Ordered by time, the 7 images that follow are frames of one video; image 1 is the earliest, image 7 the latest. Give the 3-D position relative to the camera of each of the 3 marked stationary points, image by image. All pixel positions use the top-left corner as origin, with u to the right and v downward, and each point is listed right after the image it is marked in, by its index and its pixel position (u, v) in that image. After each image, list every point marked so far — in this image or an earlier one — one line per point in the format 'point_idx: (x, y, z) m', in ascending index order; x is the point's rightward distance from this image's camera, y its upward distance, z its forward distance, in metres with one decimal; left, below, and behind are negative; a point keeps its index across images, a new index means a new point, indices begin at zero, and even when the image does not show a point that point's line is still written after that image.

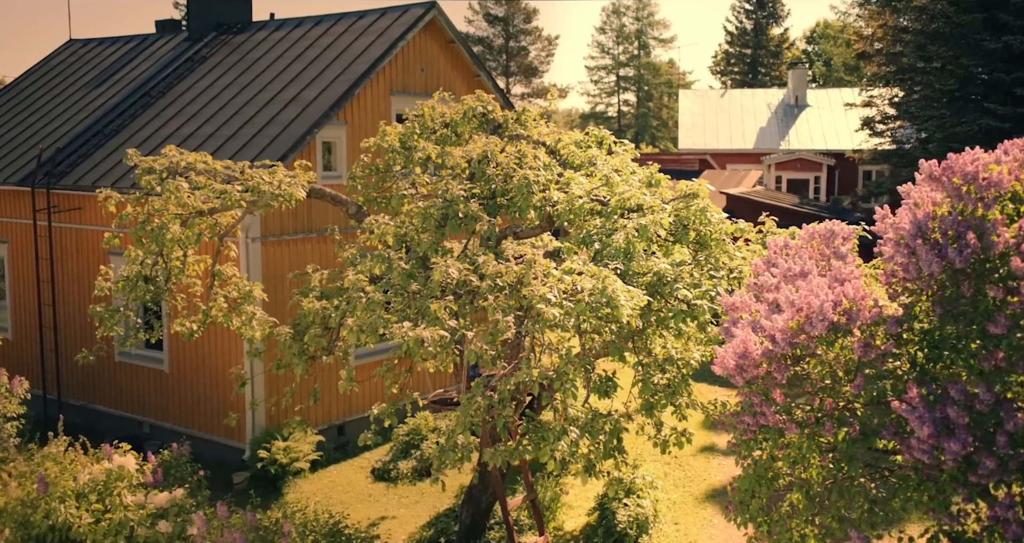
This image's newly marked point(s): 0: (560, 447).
0: (+0.4, -1.3, +7.0) m
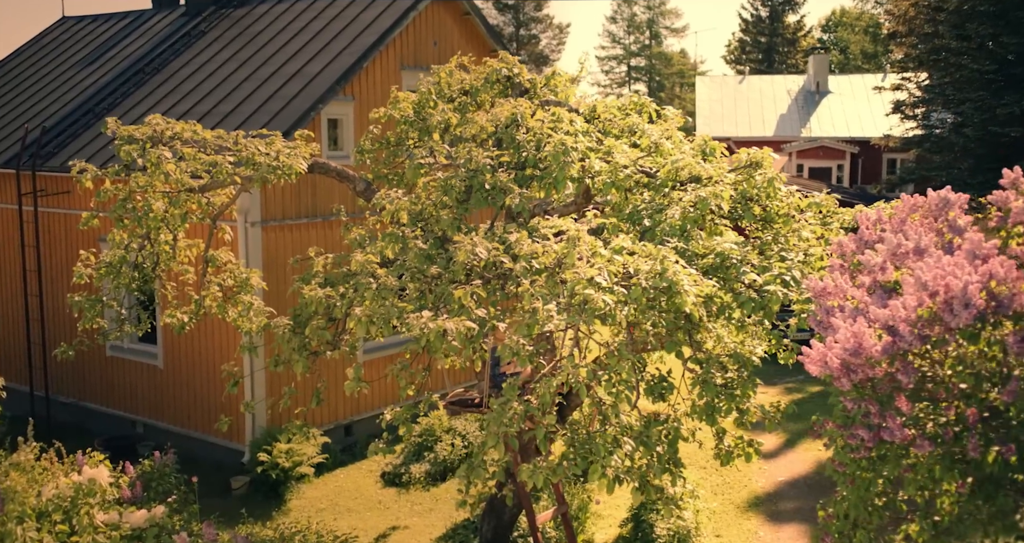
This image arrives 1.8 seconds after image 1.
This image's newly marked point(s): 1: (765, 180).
0: (+0.6, -1.2, +5.8) m
1: (+2.0, +0.7, +7.3) m
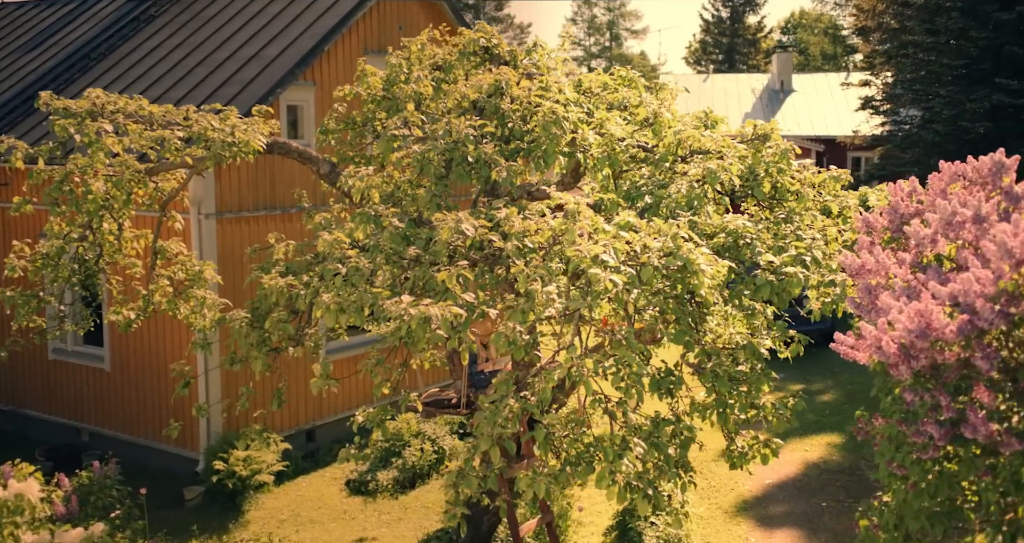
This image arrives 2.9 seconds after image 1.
0: (+0.6, -1.1, +5.0) m
1: (+1.9, +0.8, +6.7) m
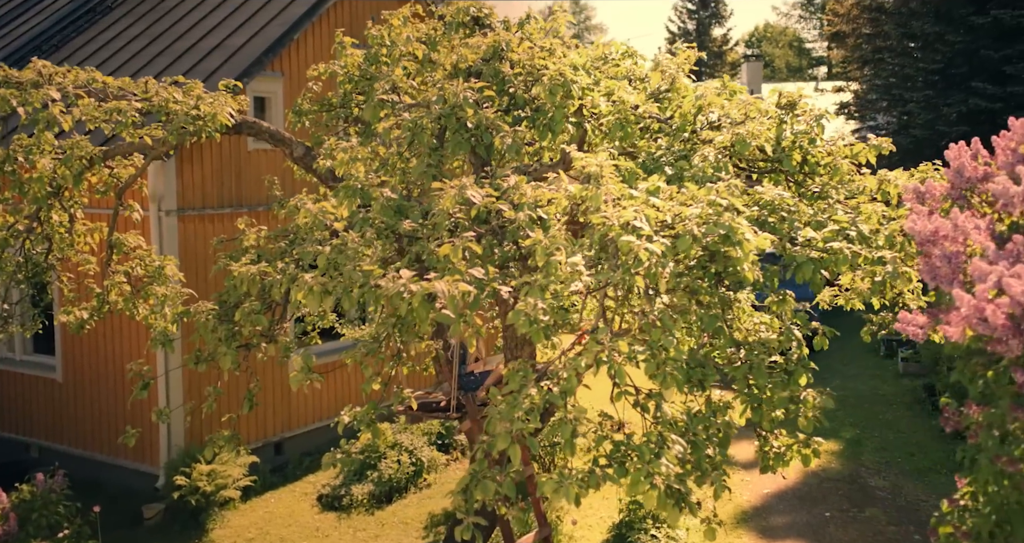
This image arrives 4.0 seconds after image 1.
0: (+0.7, -0.9, +4.3) m
1: (+1.9, +1.0, +6.0) m
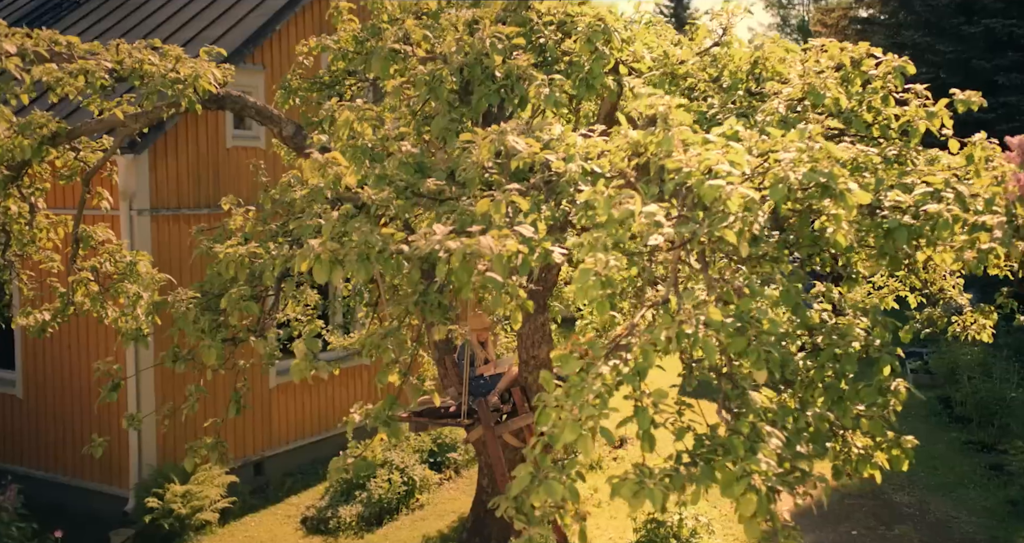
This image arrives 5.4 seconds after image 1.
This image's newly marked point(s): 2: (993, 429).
0: (+0.9, -0.7, +3.5) m
1: (+2.1, +1.1, +5.3) m
2: (+6.5, -2.1, +12.6) m
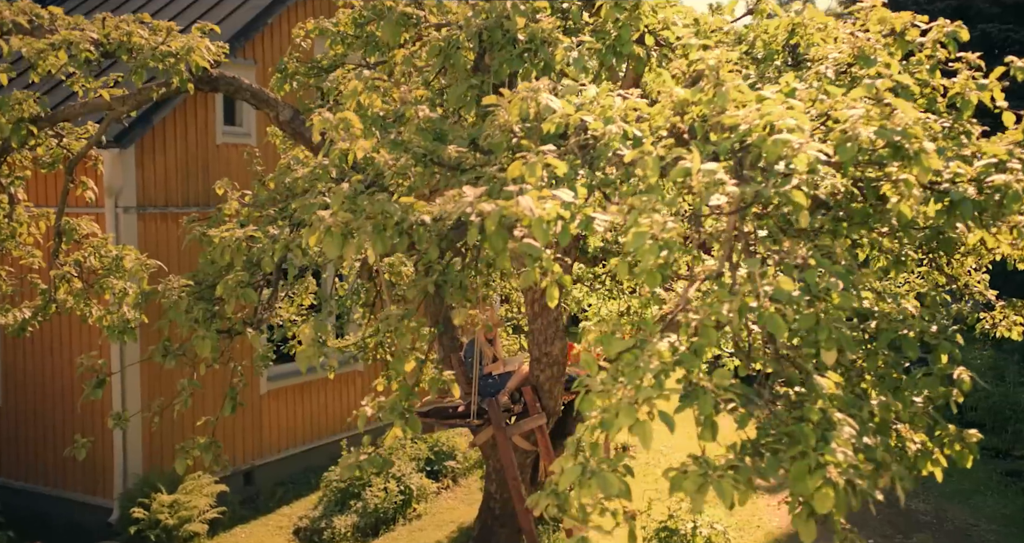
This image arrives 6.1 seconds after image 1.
0: (+1.1, -0.6, +3.1) m
1: (+2.2, +1.2, +4.9) m
2: (+6.5, -2.1, +12.3) m
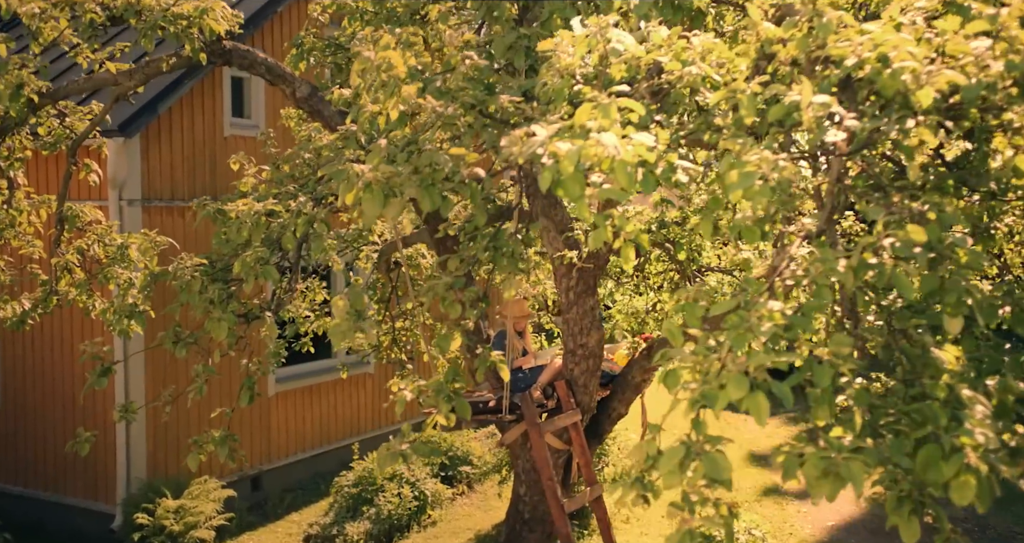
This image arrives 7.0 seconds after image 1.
0: (+1.3, -0.5, +2.6) m
1: (+2.4, +1.3, +4.5) m
2: (+6.7, -2.1, +11.8) m
